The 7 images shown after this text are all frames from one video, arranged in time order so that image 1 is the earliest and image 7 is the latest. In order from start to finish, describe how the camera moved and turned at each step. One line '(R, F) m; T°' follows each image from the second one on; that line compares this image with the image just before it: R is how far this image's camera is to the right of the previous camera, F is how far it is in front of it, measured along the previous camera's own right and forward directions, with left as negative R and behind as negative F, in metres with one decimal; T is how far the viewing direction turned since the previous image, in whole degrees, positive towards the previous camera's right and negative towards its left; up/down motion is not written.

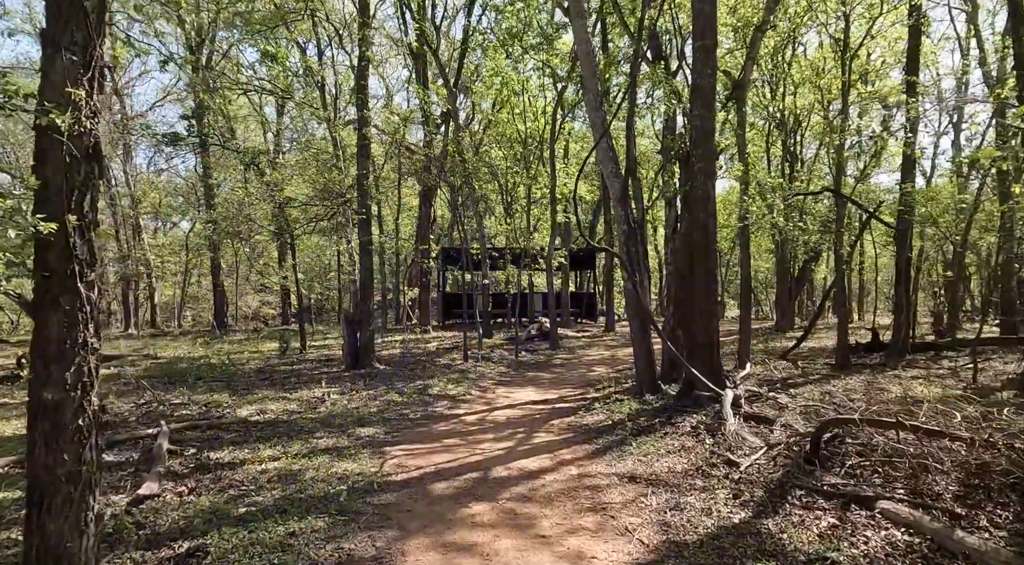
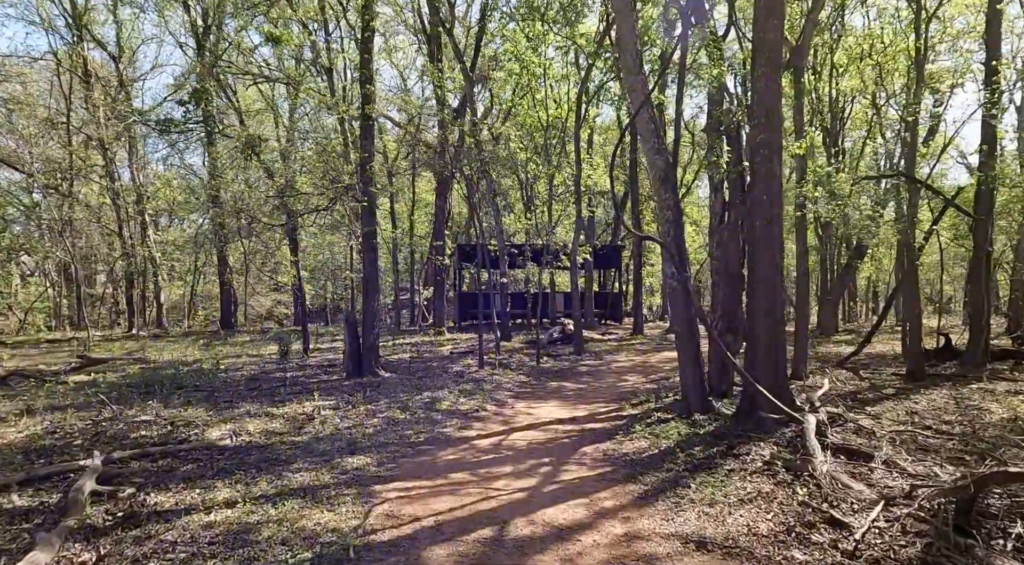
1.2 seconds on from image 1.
(0.0, +1.3) m; -2°
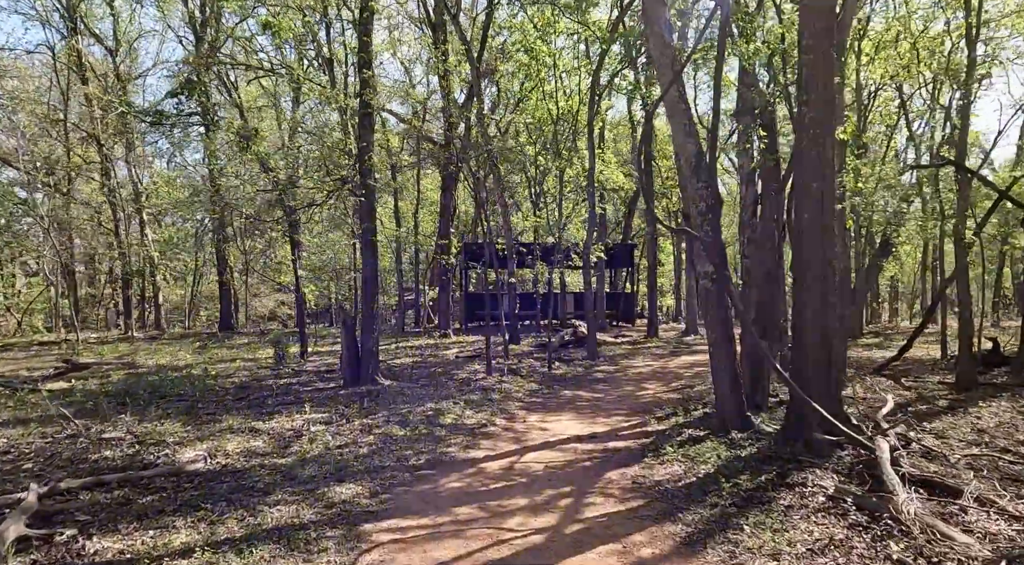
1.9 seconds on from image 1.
(-0.1, +0.8) m; -1°
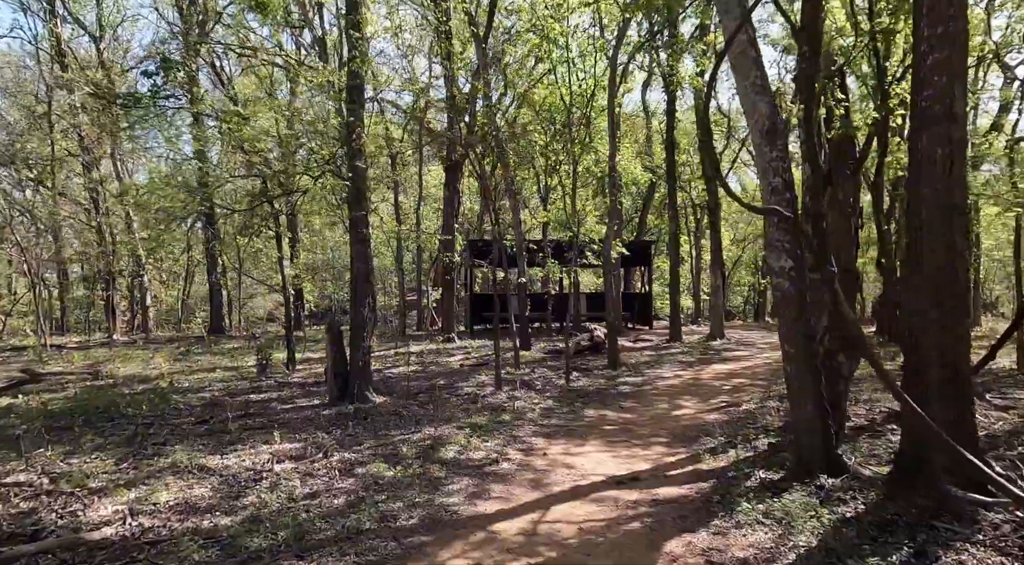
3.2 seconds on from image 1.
(-0.1, +1.4) m; 0°
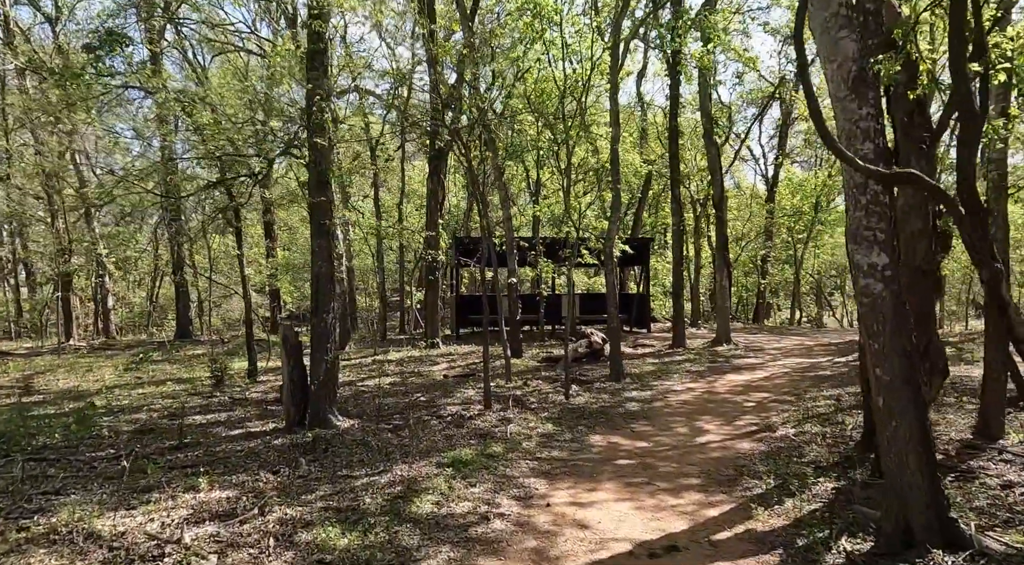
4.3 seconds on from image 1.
(0.0, +1.3) m; +1°
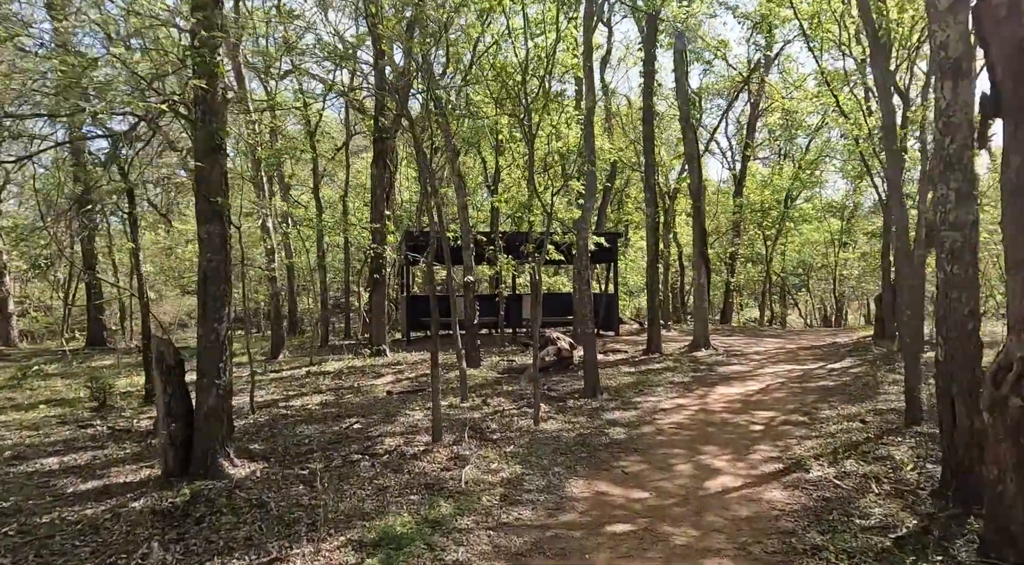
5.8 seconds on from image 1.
(0.0, +1.7) m; +4°
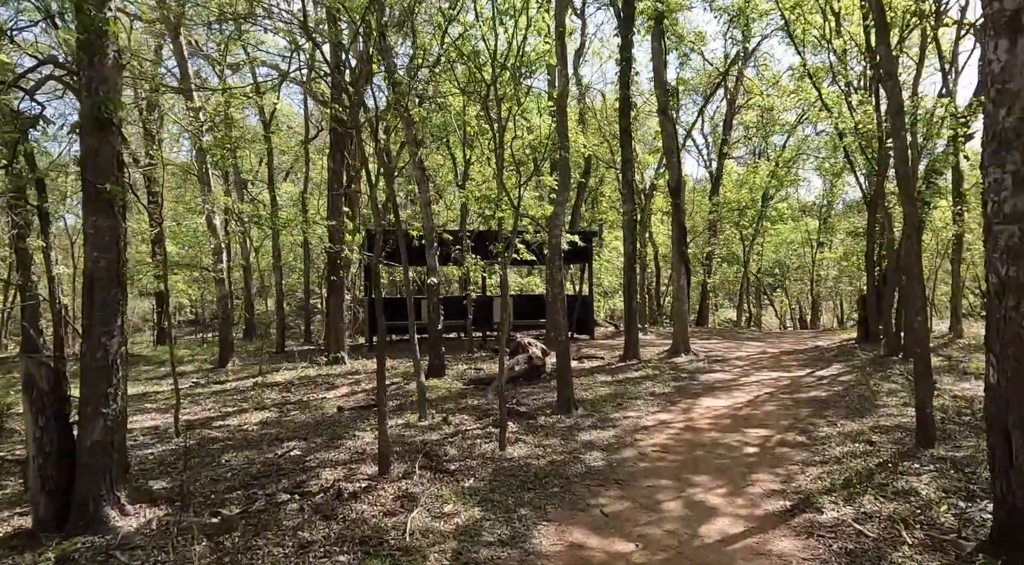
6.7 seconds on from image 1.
(+0.1, +0.9) m; +2°
